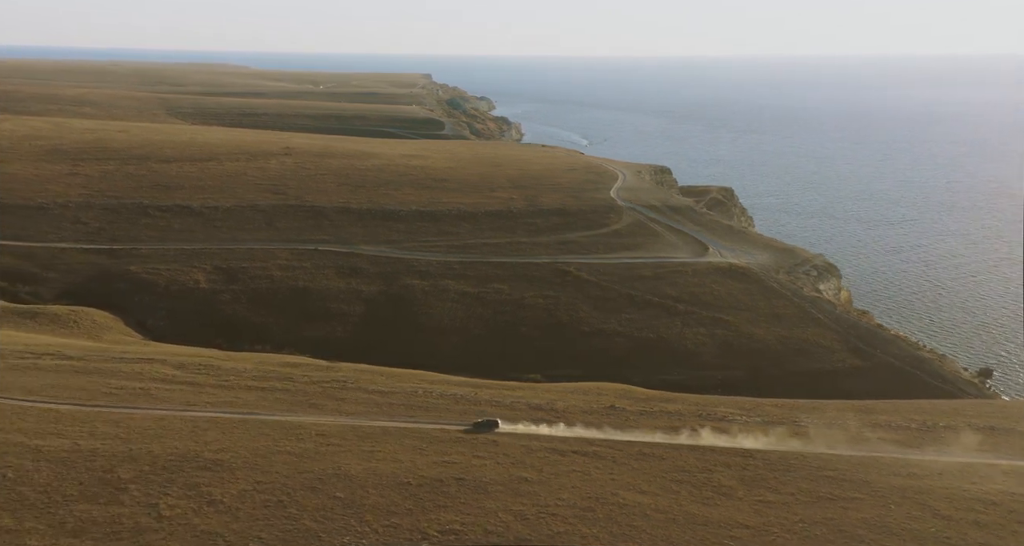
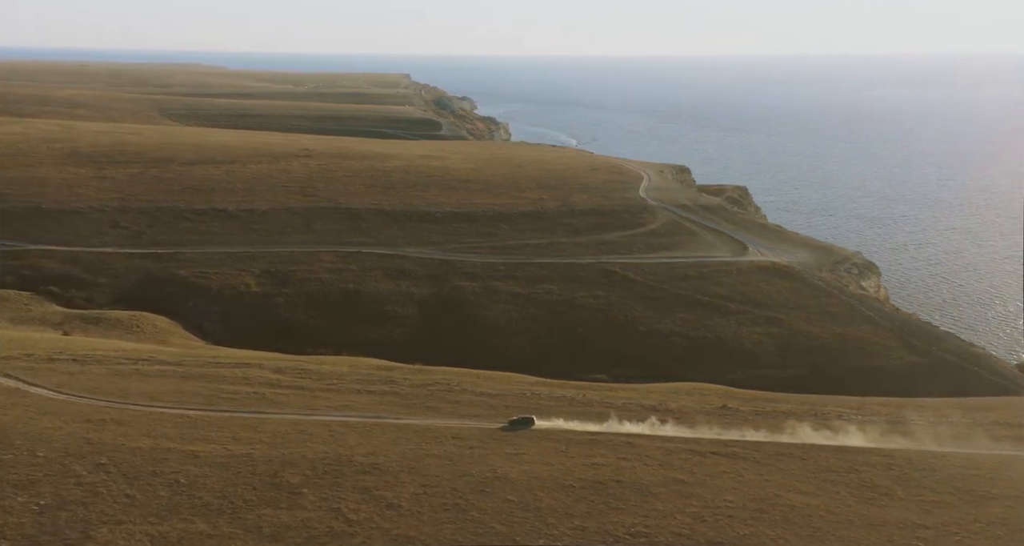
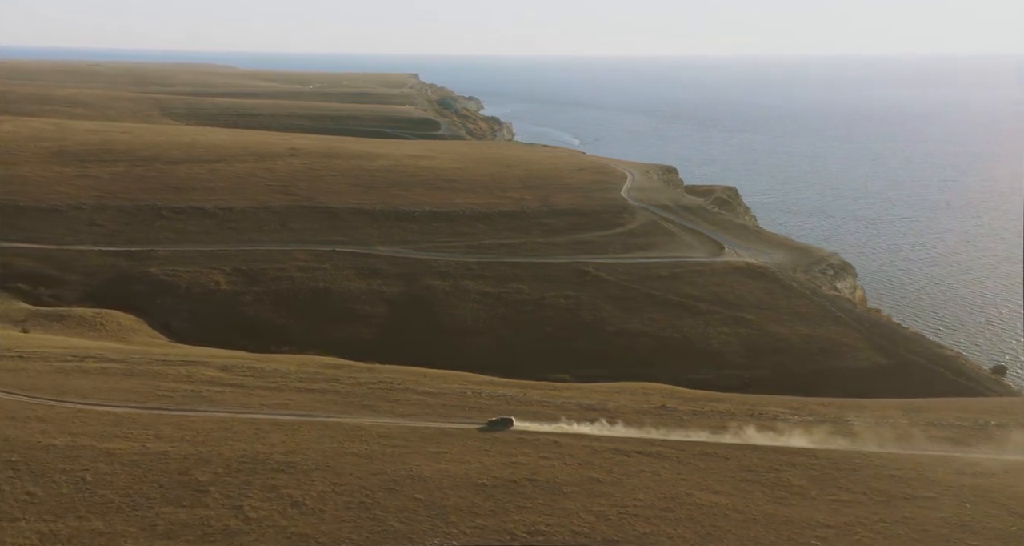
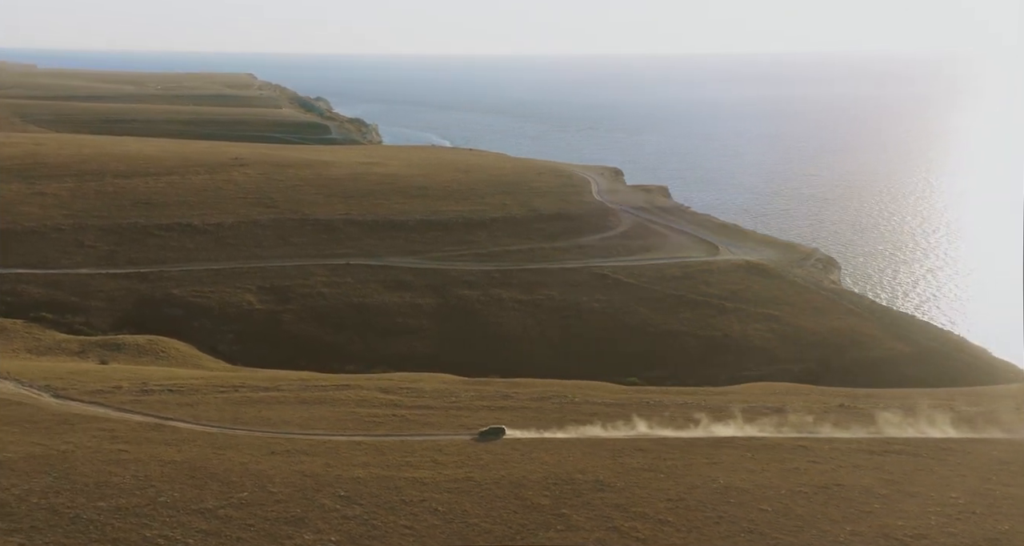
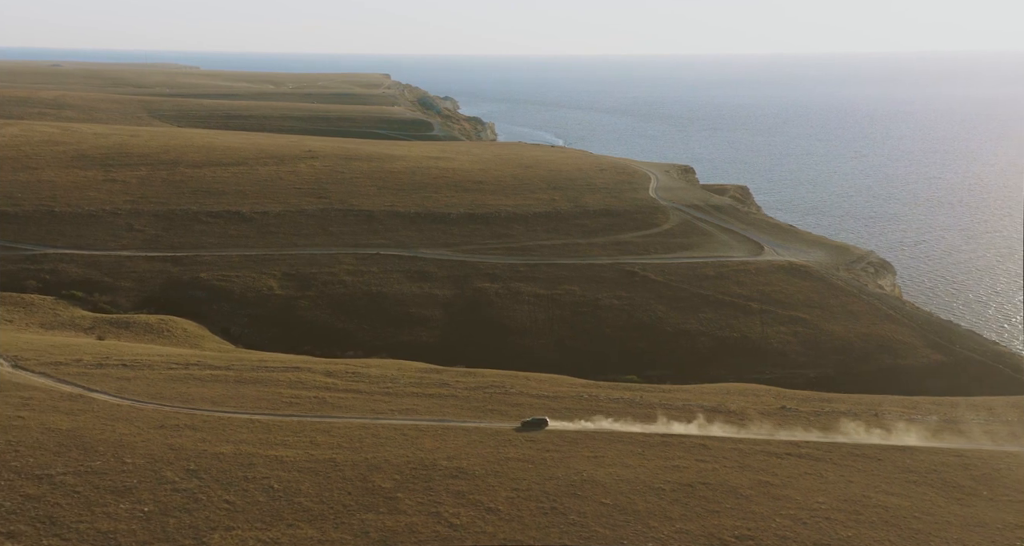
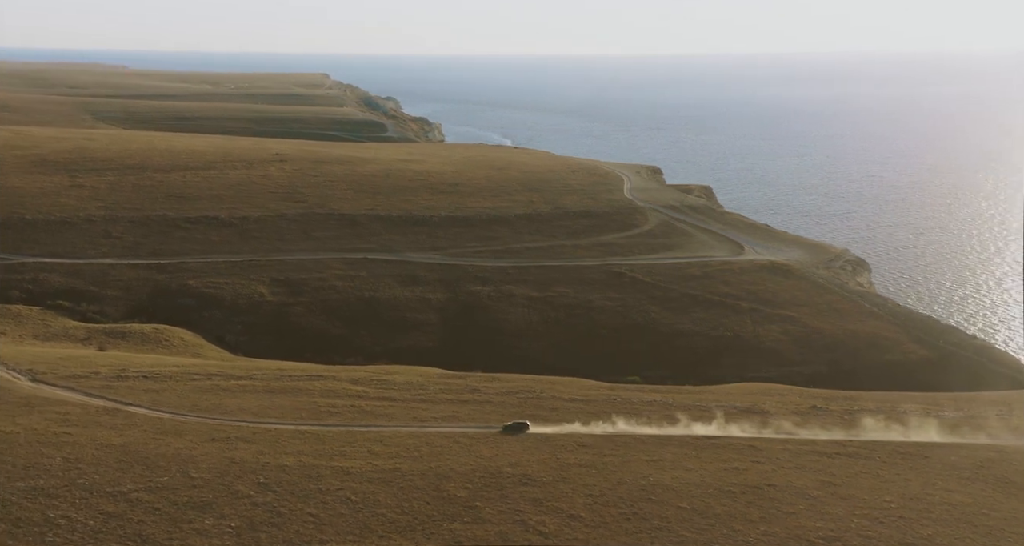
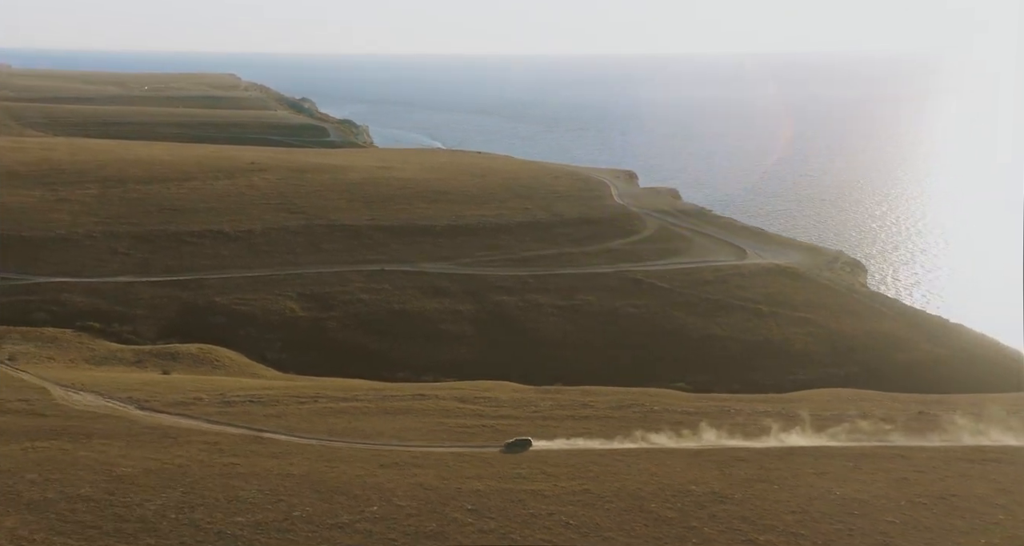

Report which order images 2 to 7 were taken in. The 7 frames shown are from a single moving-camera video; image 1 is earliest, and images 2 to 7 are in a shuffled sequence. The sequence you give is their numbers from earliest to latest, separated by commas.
3, 2, 5, 6, 4, 7
